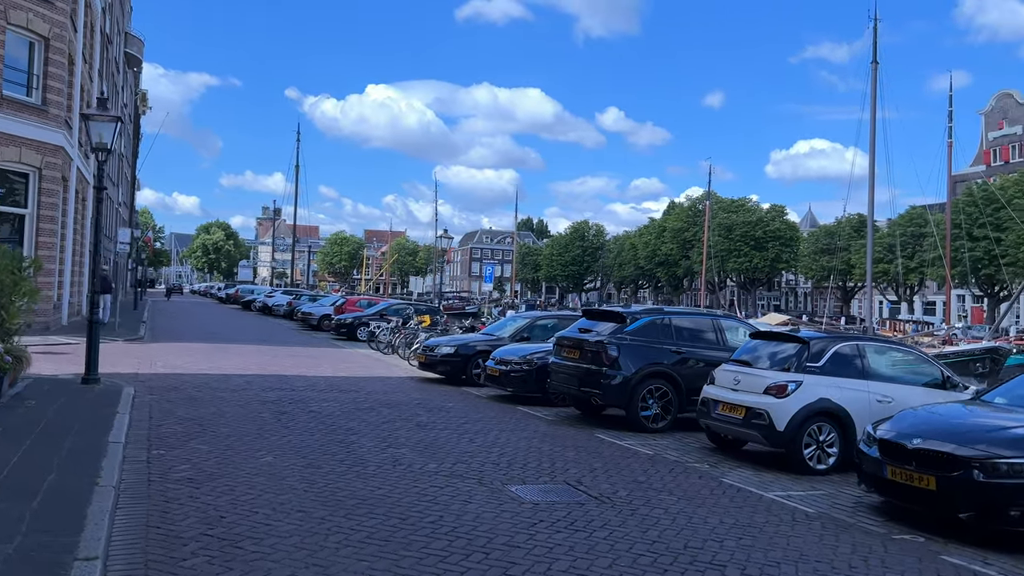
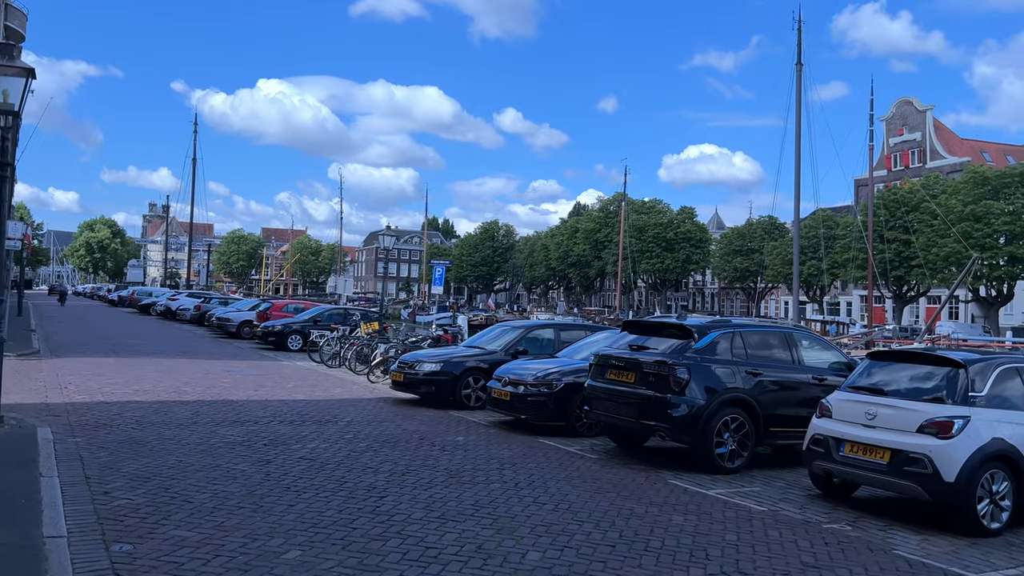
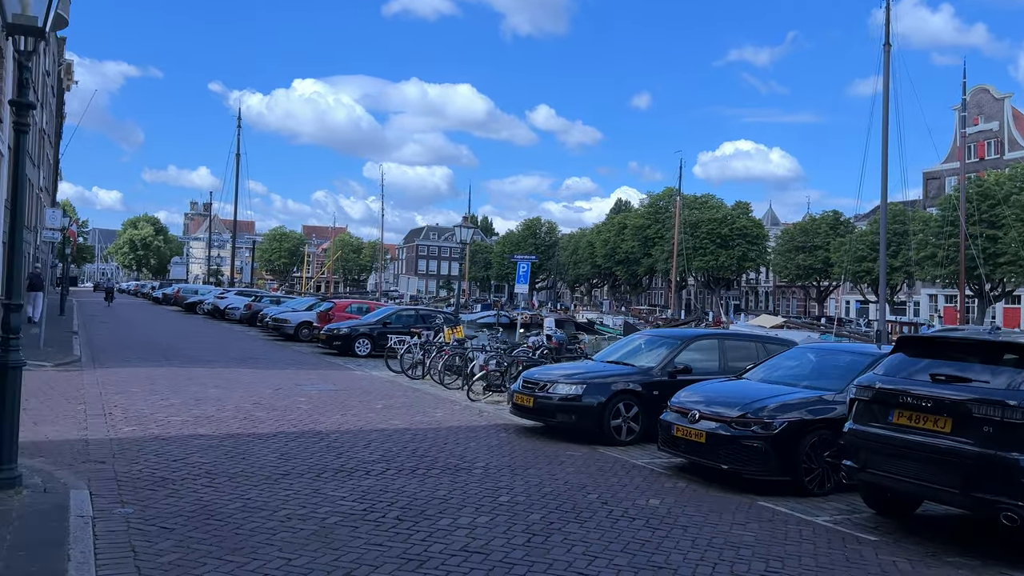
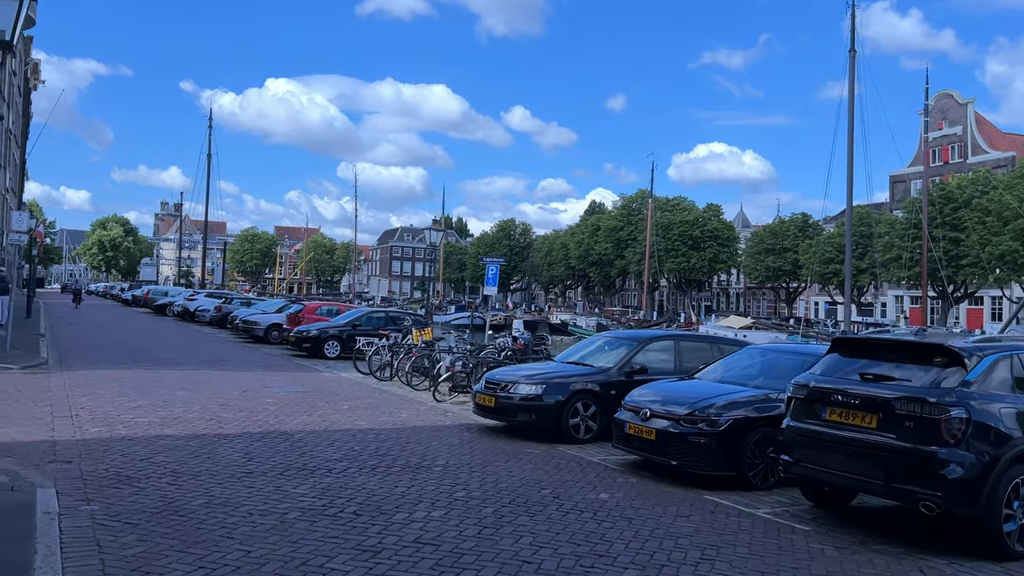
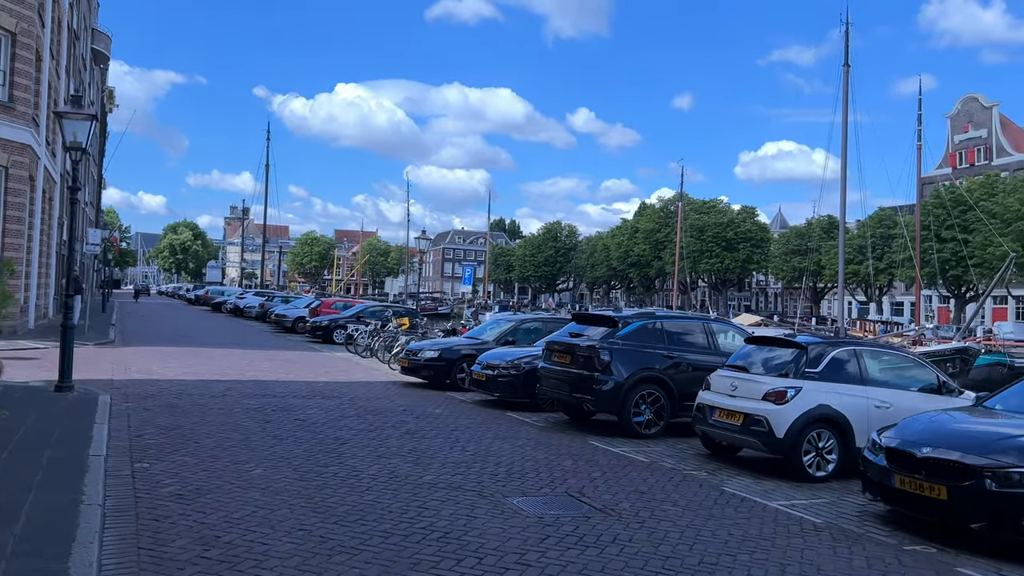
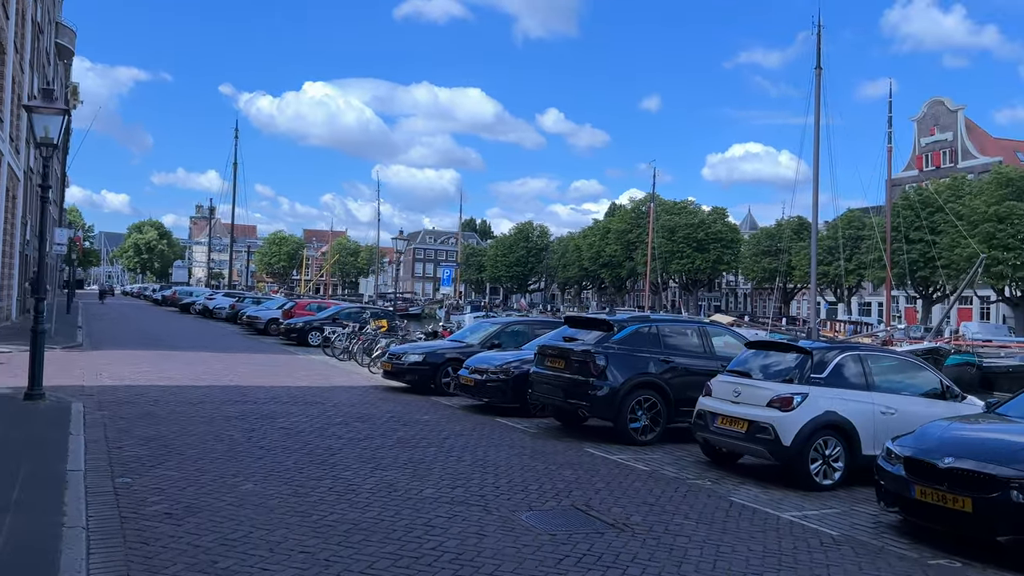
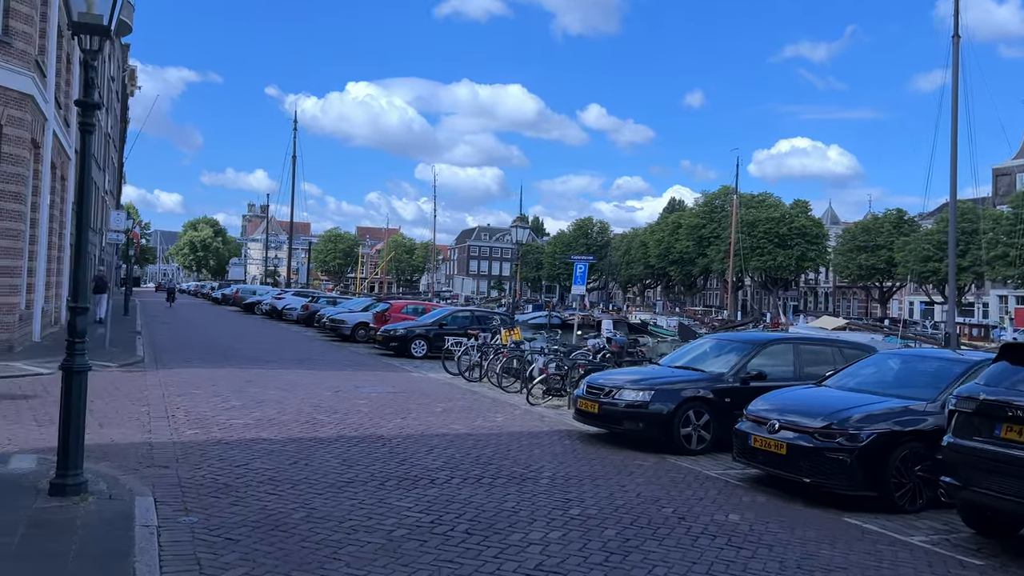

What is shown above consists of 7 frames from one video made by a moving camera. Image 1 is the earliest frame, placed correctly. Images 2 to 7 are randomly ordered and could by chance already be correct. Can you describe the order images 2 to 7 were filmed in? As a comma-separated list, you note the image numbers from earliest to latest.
5, 6, 2, 4, 3, 7
